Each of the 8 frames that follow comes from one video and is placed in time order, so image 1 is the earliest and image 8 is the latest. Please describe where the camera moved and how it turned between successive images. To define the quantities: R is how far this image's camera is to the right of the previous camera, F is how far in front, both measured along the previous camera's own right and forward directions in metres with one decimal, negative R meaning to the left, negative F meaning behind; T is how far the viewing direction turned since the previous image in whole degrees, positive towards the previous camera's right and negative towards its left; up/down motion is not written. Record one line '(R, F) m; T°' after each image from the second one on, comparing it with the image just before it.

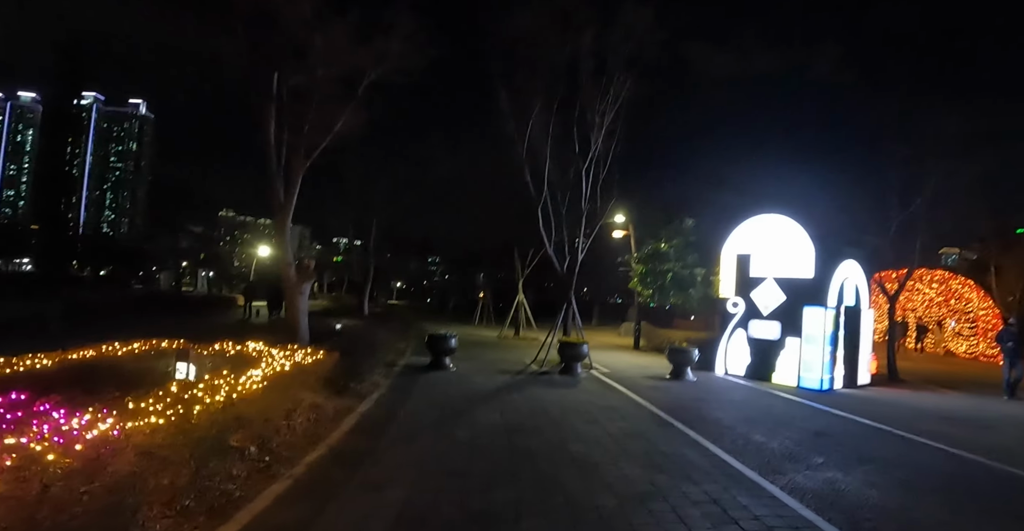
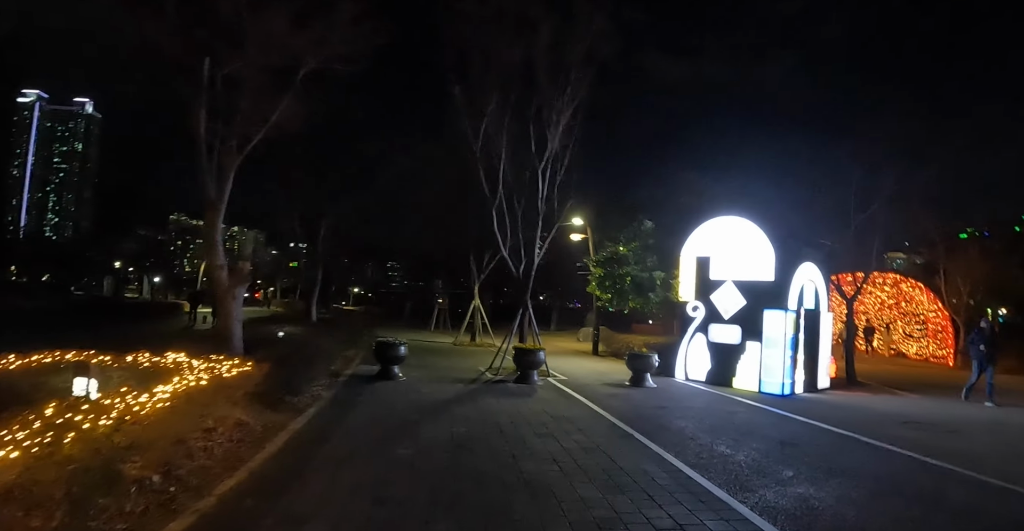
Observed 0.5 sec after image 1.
(+0.2, +0.7) m; +4°
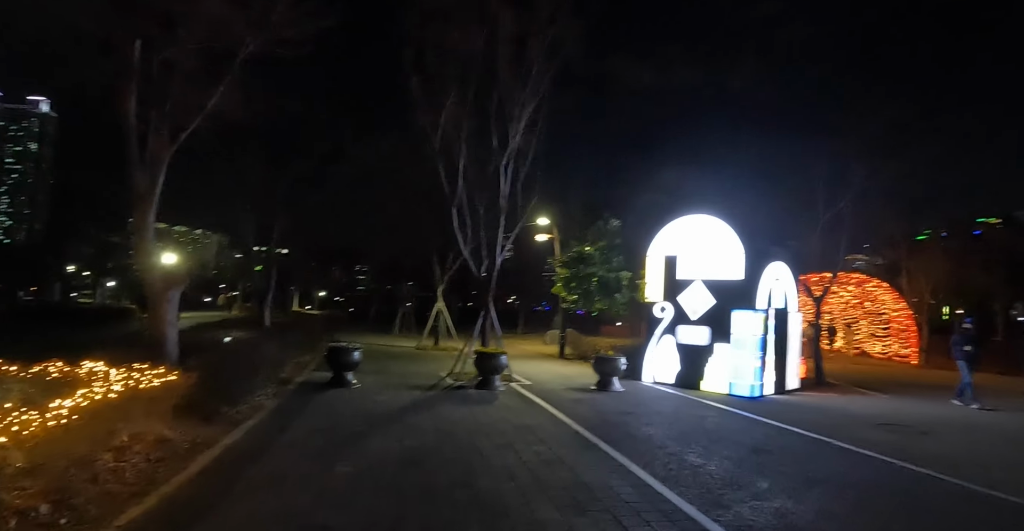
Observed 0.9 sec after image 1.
(+0.2, +0.7) m; +3°
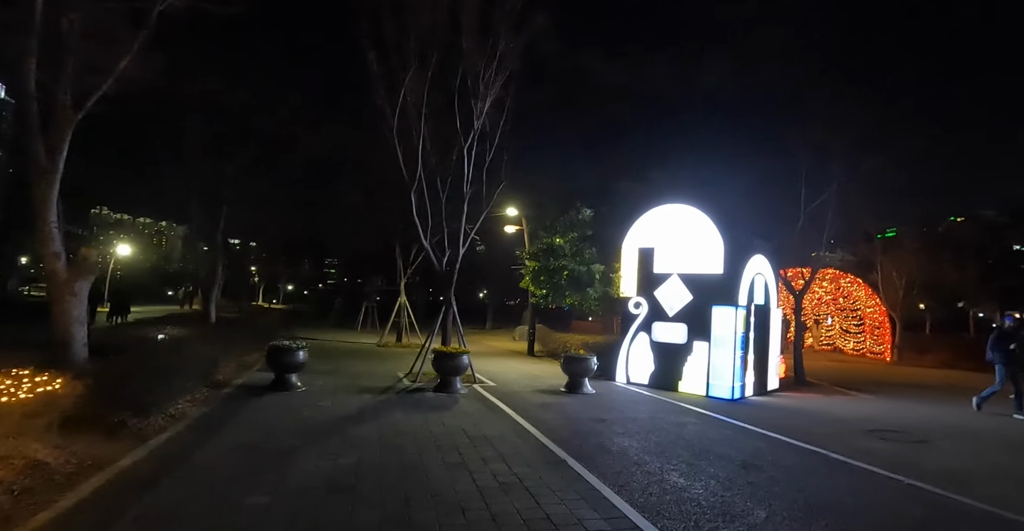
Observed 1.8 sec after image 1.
(+0.2, +1.2) m; +3°
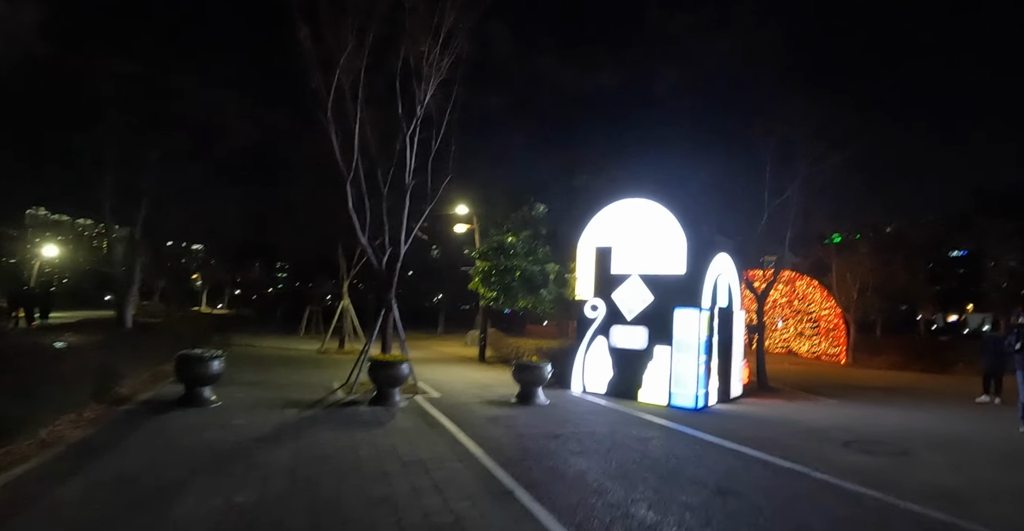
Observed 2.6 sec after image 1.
(+0.2, +1.1) m; +4°
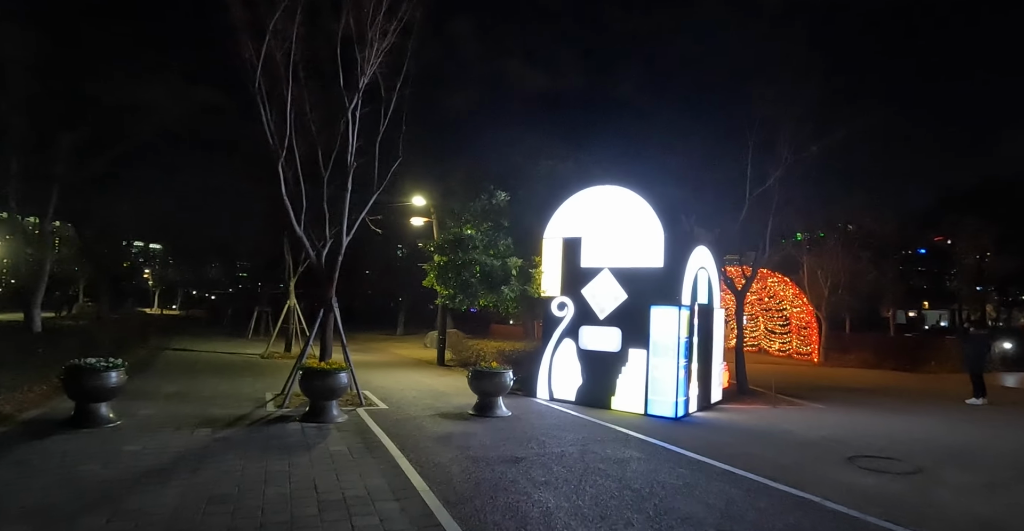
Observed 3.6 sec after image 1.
(+0.2, +1.4) m; +3°
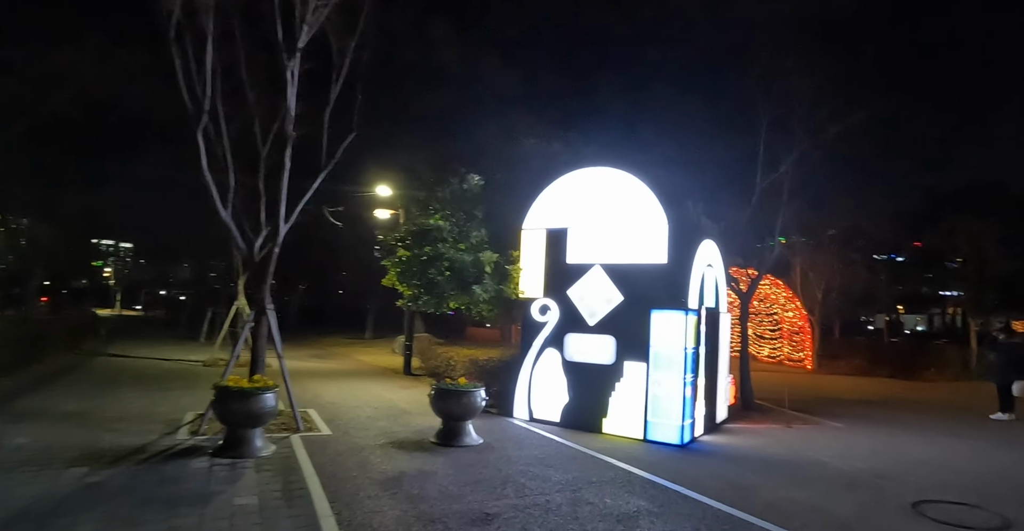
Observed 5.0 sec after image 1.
(+0.1, +1.8) m; +2°
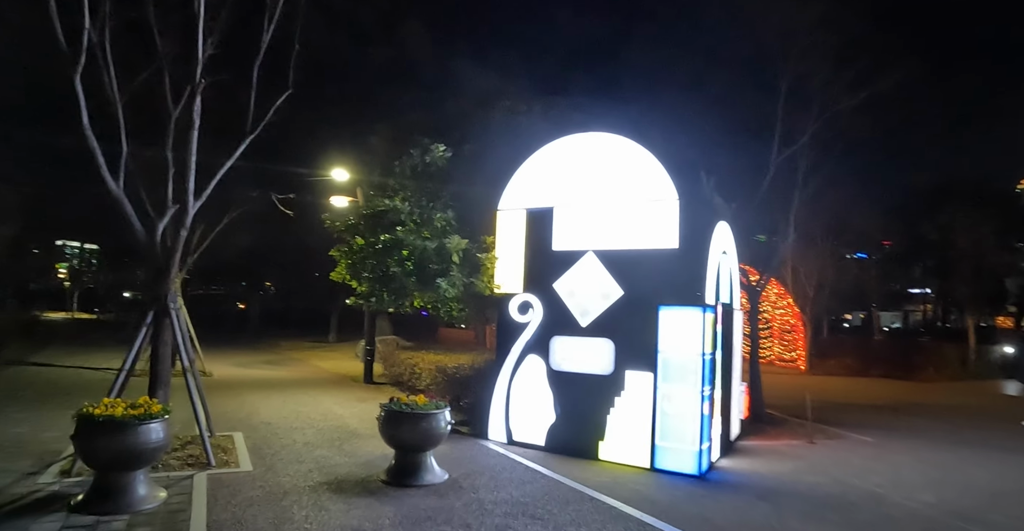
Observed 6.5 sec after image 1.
(0.0, +1.8) m; +3°
